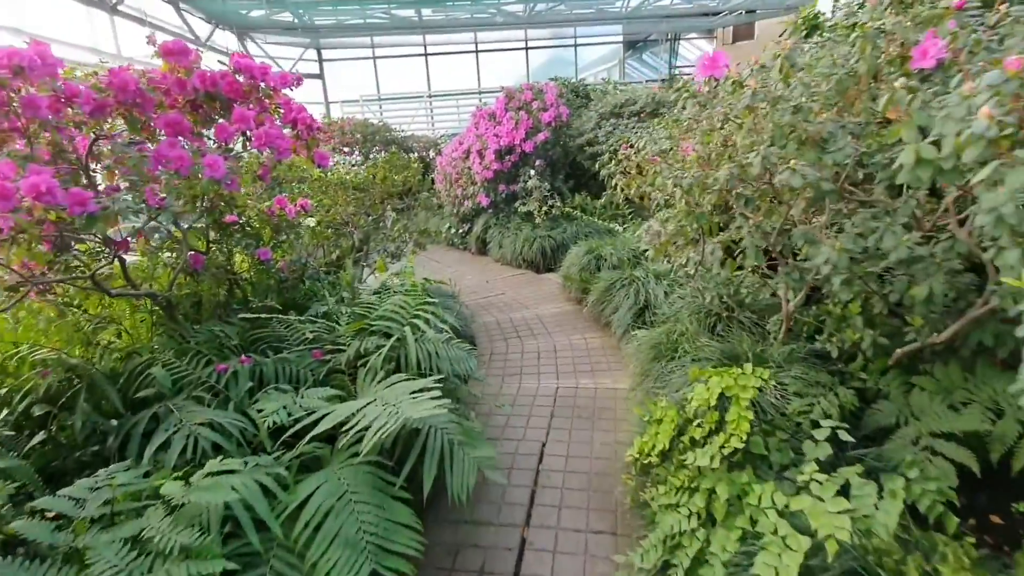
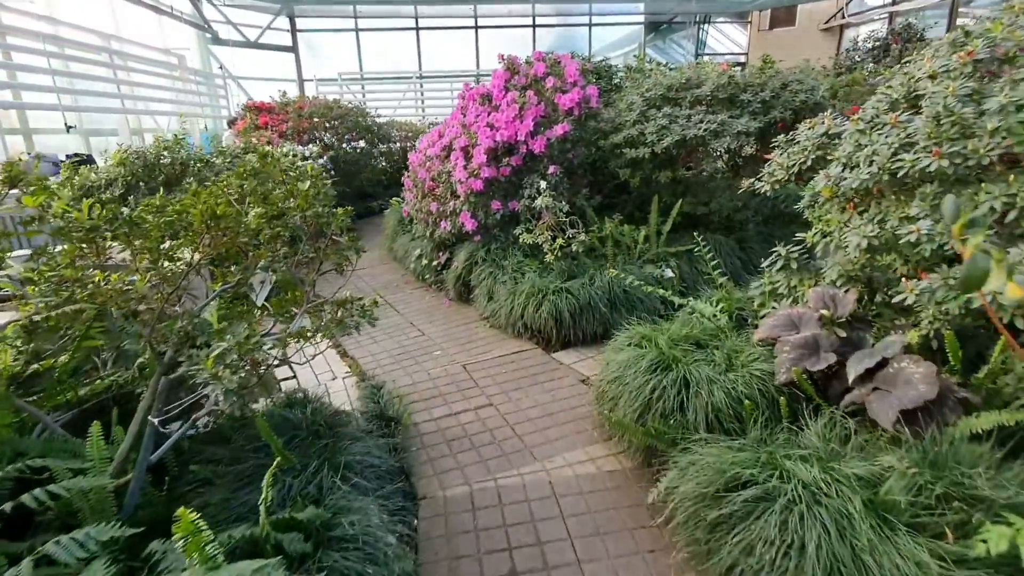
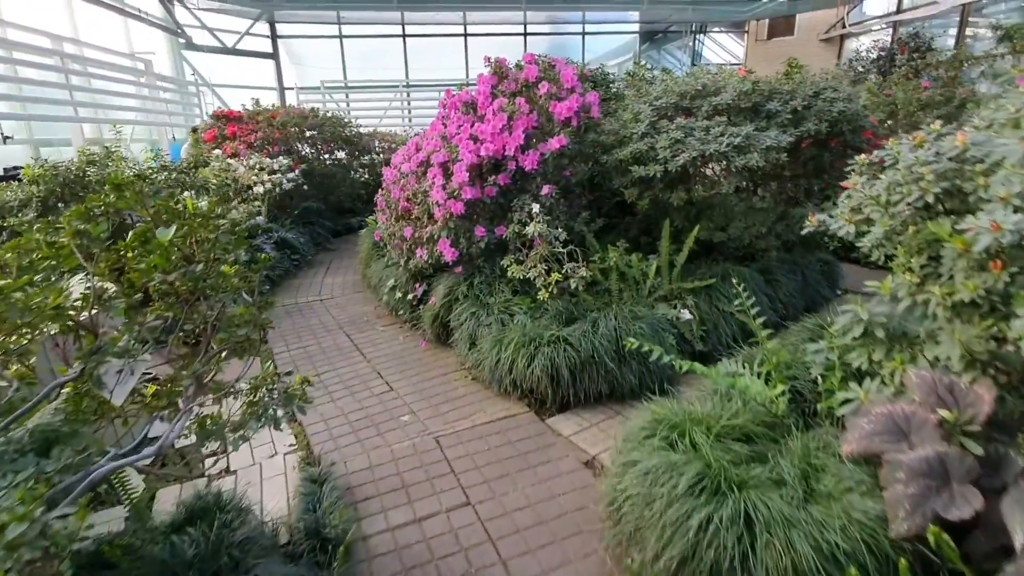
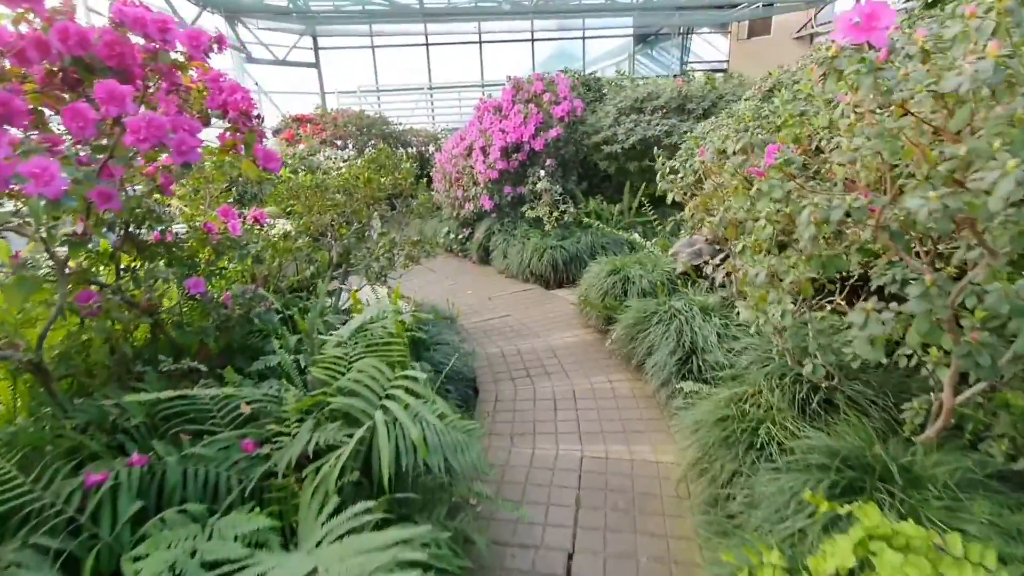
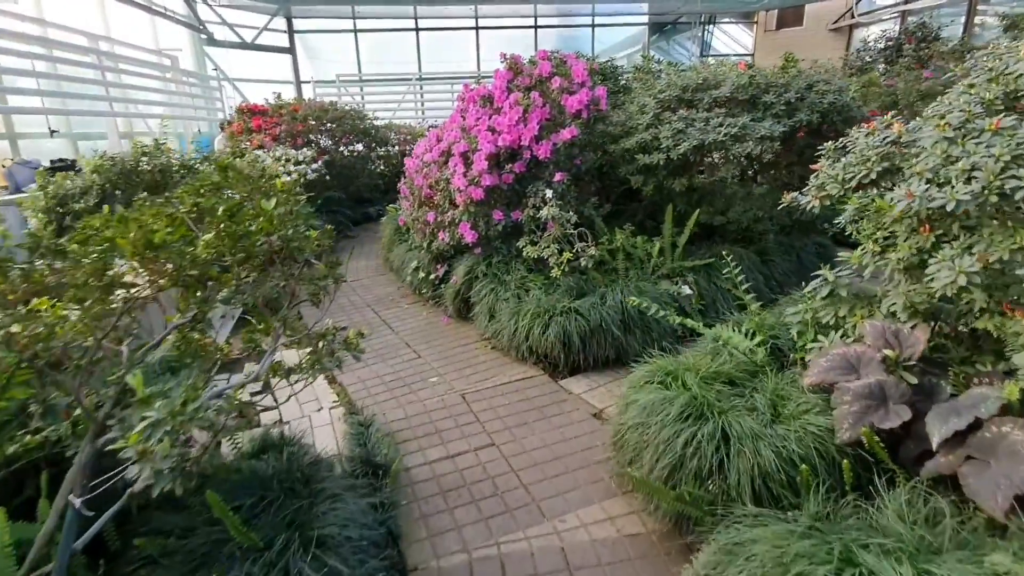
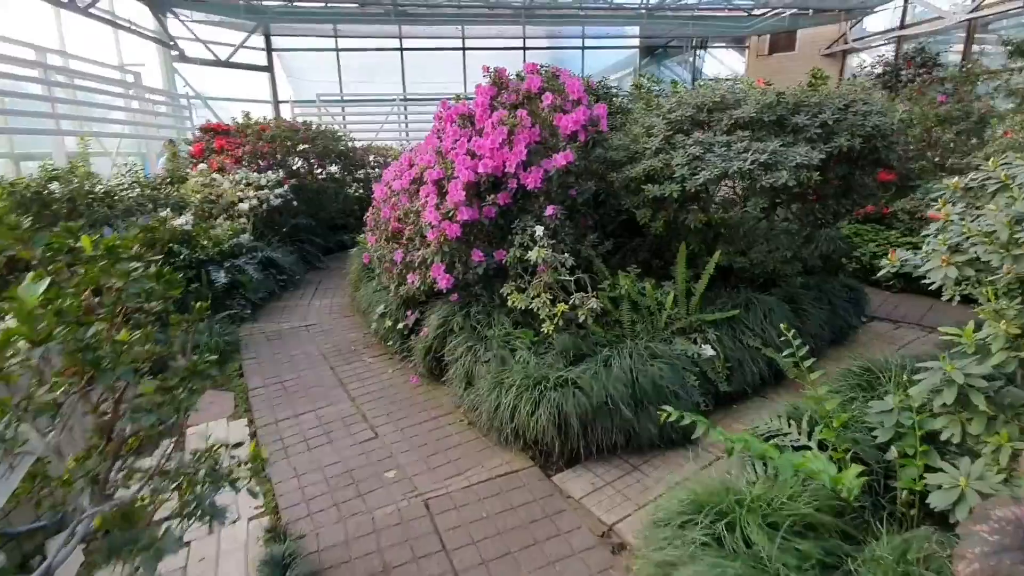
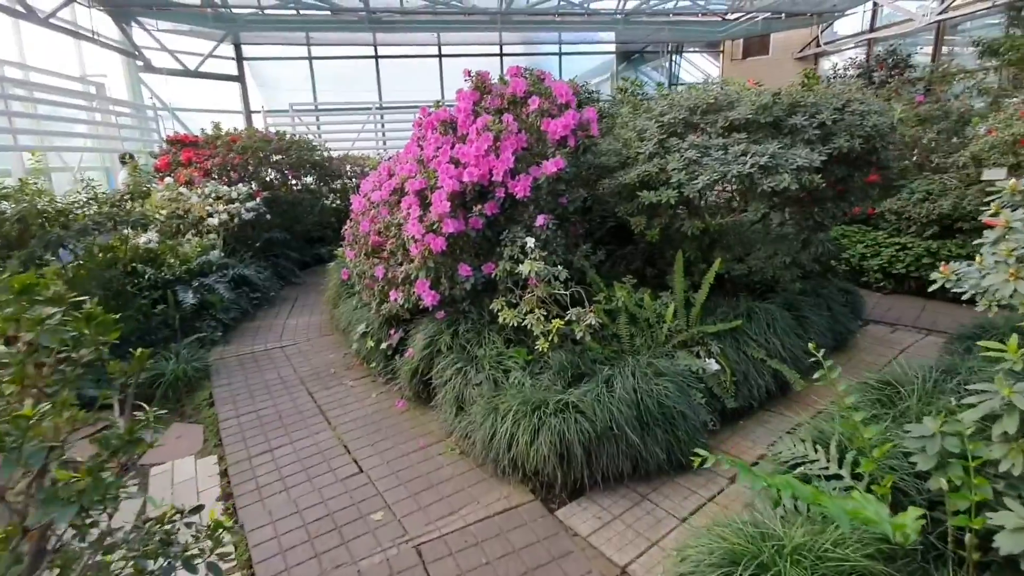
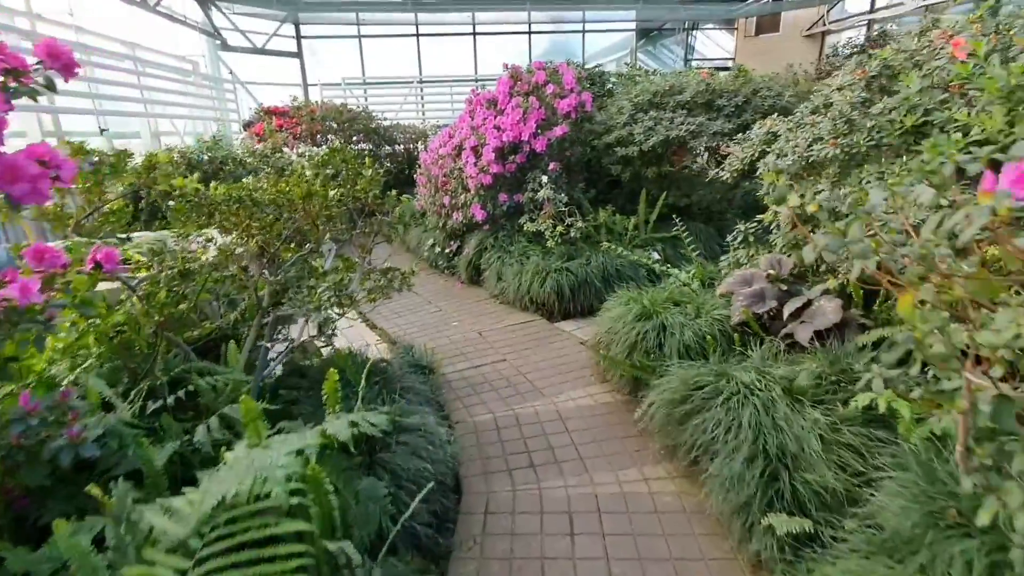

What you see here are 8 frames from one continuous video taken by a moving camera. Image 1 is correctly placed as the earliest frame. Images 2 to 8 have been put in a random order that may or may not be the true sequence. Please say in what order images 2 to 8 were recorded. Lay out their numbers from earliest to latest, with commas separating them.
4, 8, 2, 5, 3, 6, 7
